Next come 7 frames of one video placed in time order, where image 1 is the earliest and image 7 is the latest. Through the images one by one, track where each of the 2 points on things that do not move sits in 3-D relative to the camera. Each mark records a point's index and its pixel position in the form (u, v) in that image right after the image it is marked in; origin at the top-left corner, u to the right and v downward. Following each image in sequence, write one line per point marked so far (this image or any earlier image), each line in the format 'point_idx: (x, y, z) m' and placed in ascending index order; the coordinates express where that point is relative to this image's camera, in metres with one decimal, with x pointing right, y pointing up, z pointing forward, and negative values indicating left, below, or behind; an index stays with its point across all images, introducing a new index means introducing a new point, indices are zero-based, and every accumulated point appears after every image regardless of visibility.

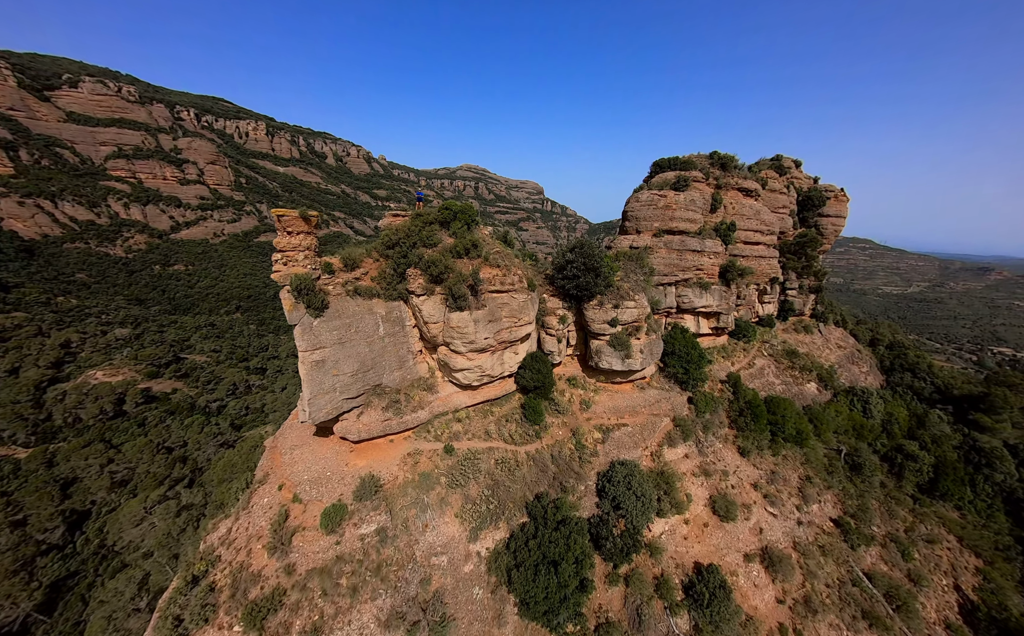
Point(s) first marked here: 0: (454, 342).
0: (-2.8, -1.2, +15.5) m
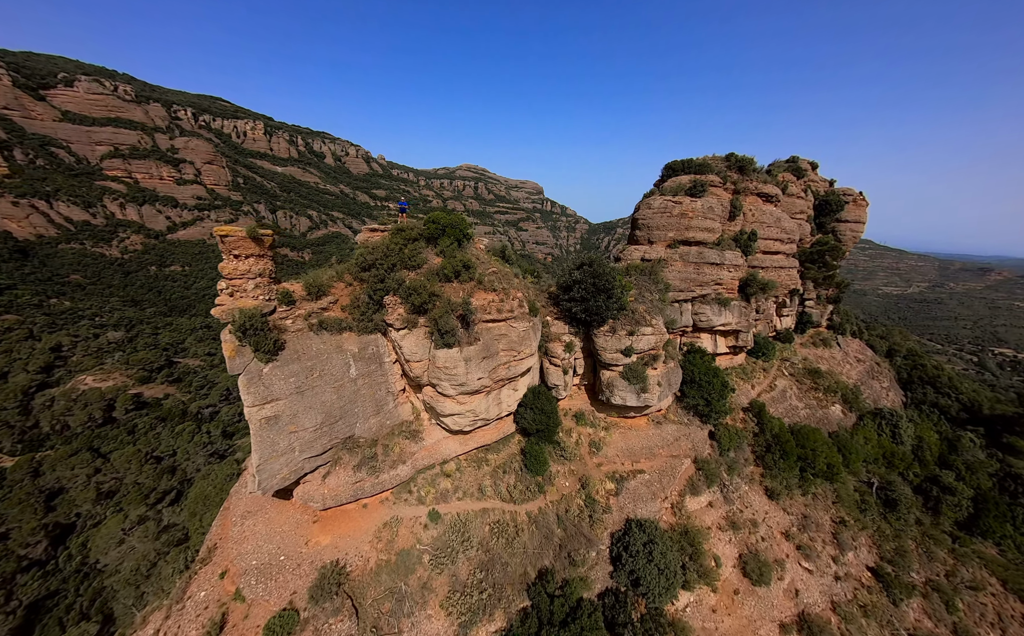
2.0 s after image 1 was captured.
0: (-2.9, -2.7, +12.9) m
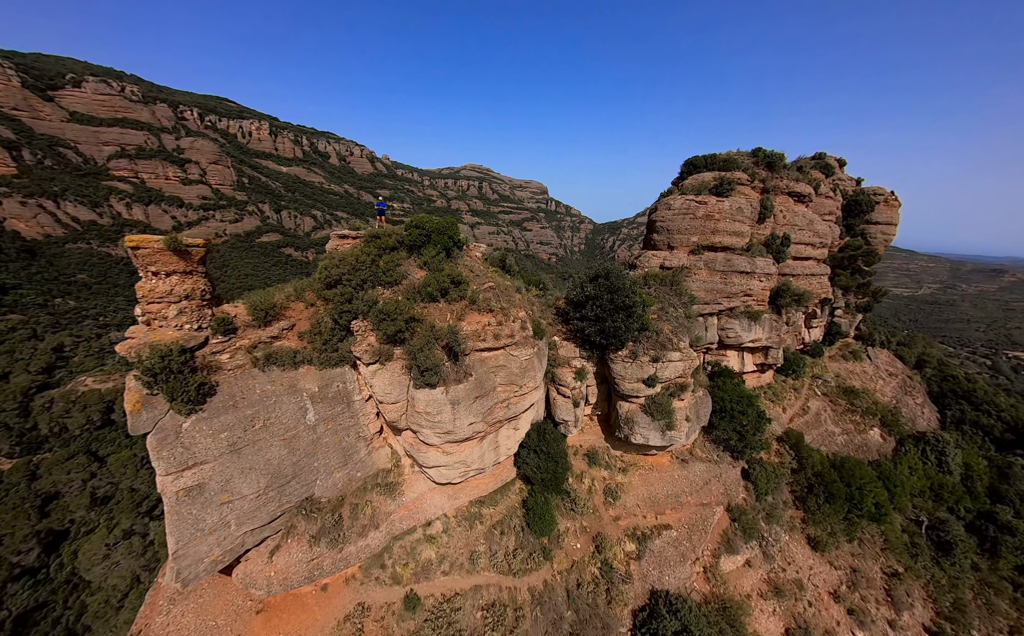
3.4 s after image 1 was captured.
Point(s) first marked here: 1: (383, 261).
0: (-2.9, -3.7, +10.3) m
1: (-4.5, +2.0, +11.1) m
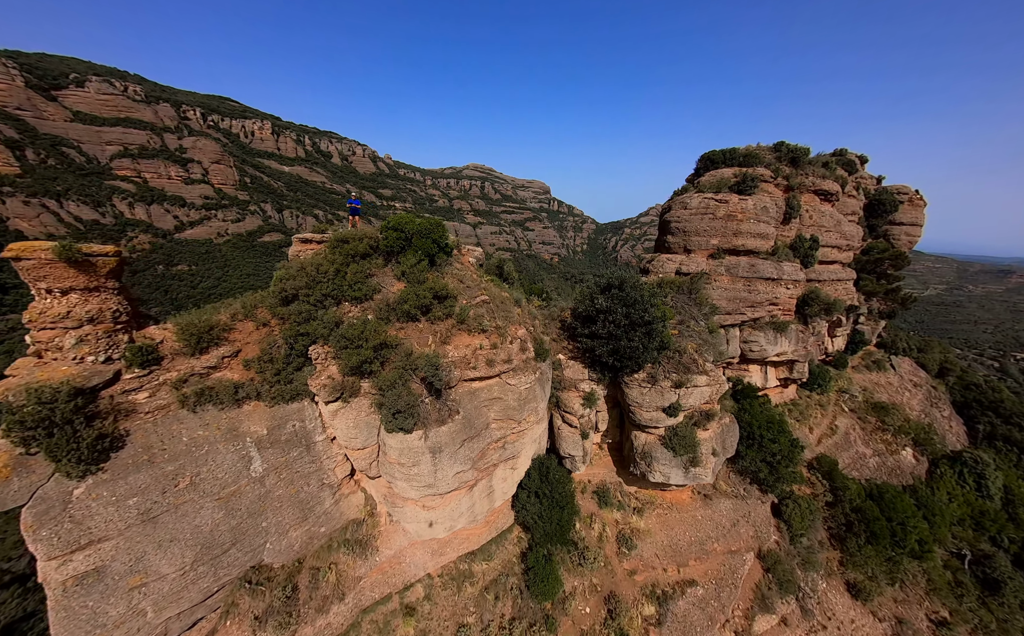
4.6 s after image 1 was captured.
0: (-3.0, -4.3, +8.3) m
1: (-4.6, +1.3, +9.1) m
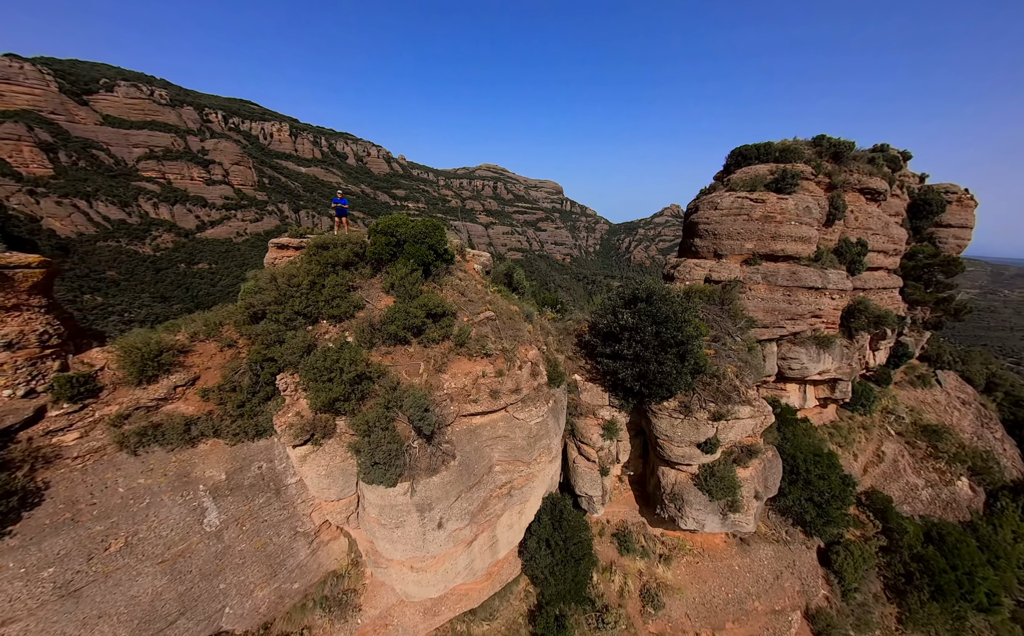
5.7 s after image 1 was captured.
0: (-2.9, -4.8, +6.9) m
1: (-4.4, +0.8, +7.7) m
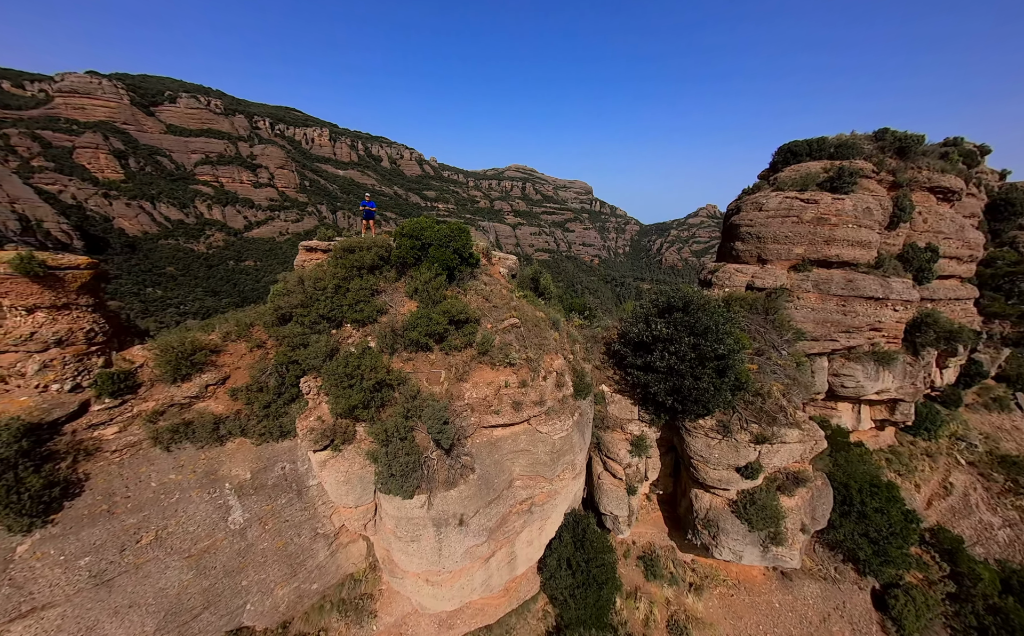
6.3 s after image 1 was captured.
0: (-2.5, -4.9, +6.7) m
1: (-3.8, +0.7, +7.7) m
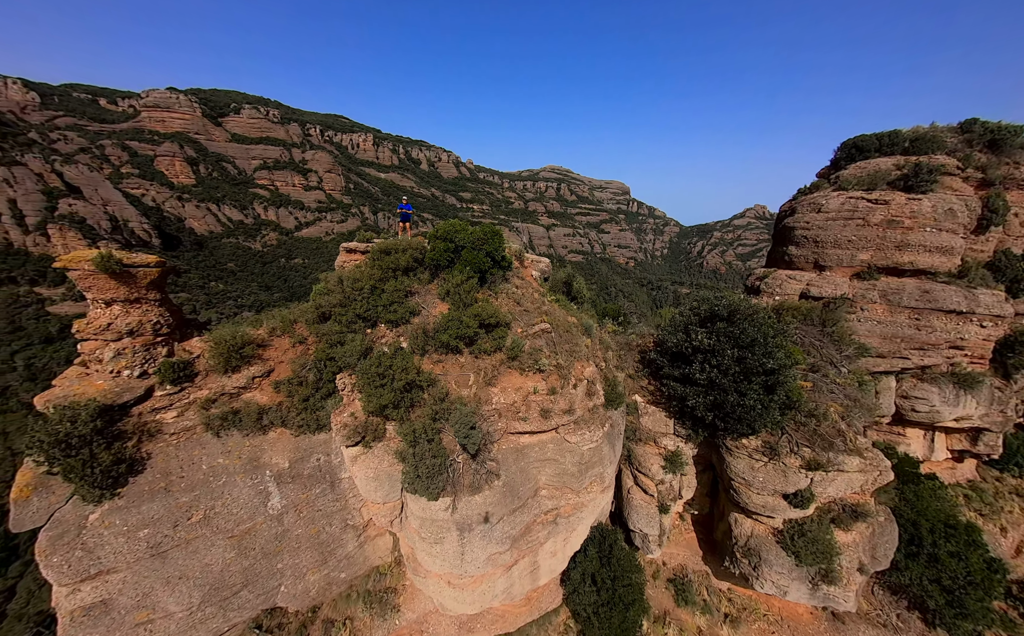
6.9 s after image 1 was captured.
0: (-2.0, -5.0, +6.8) m
1: (-3.0, +0.7, +7.9) m
